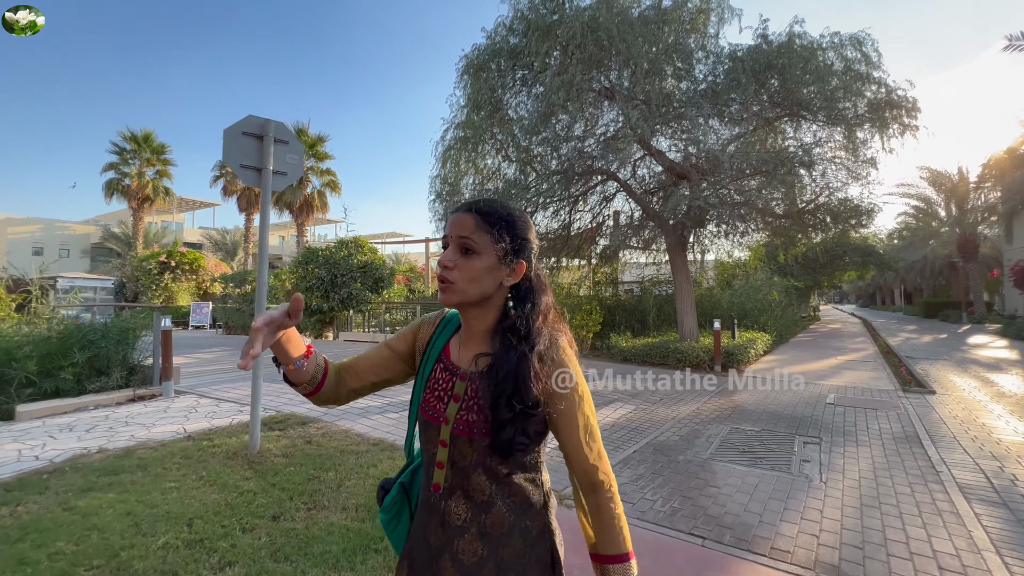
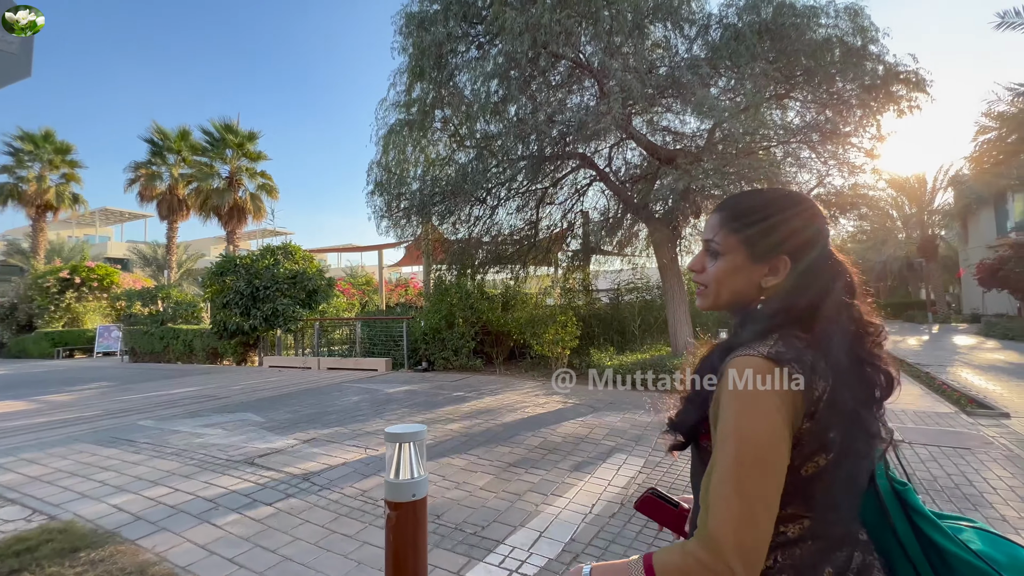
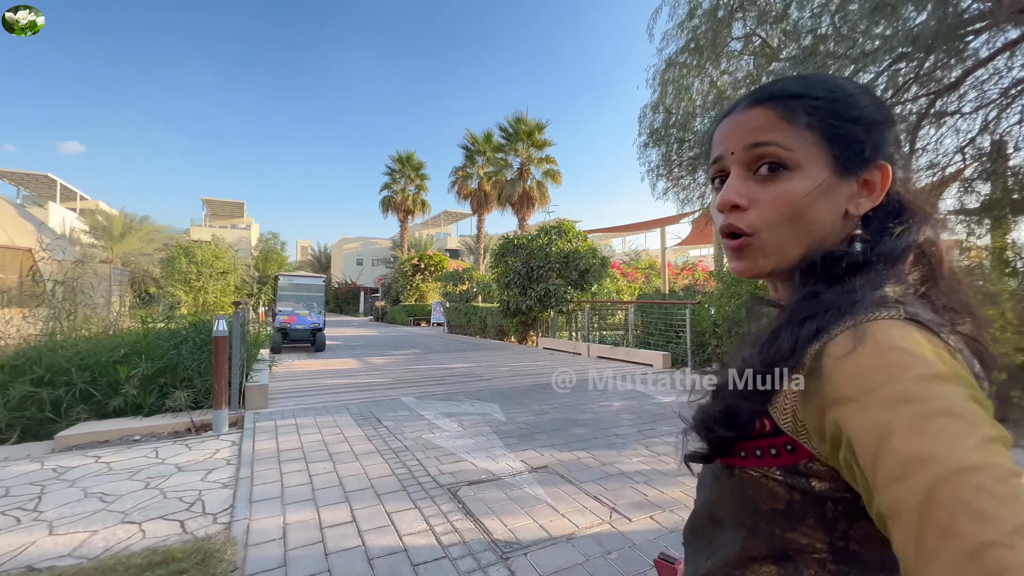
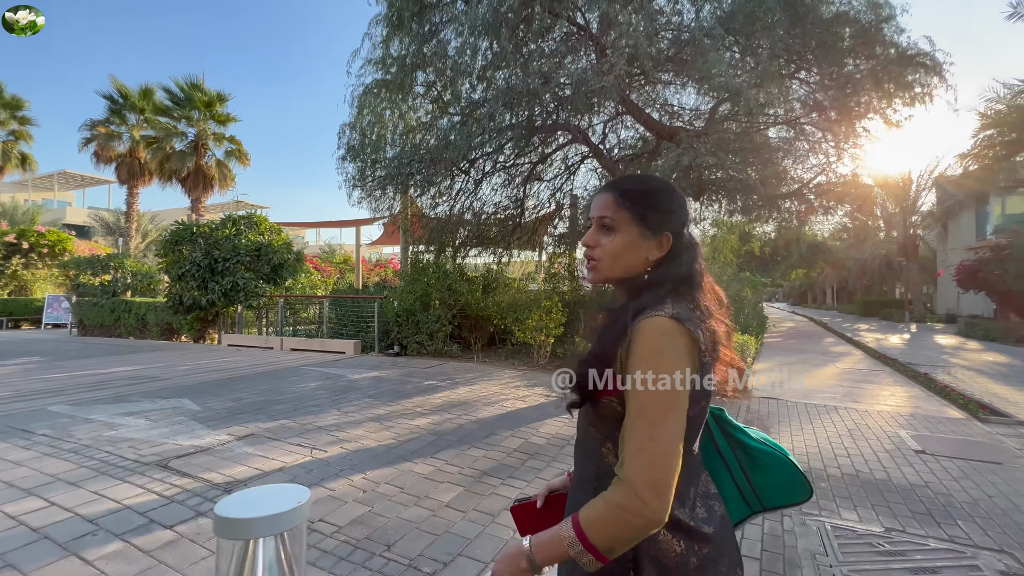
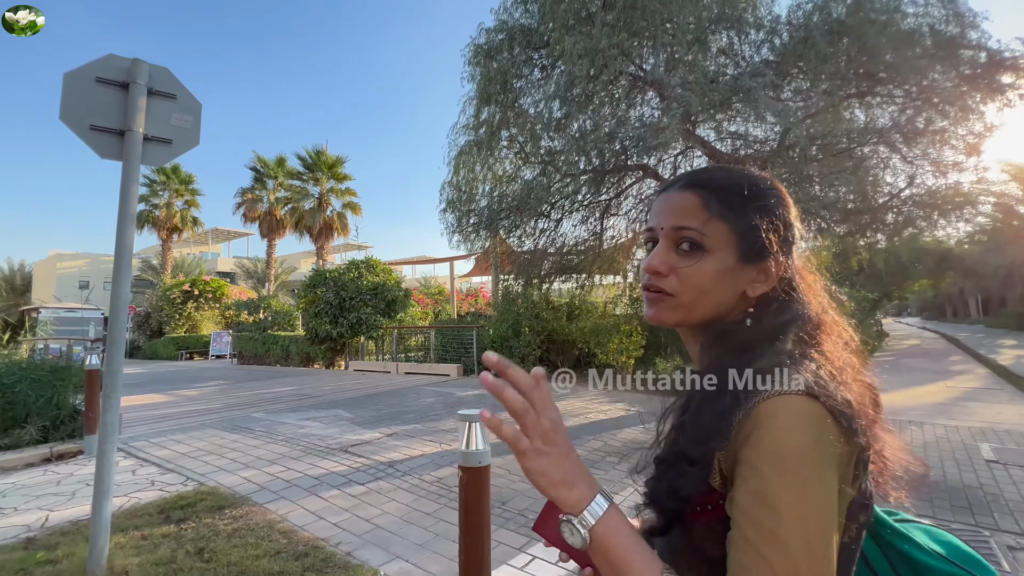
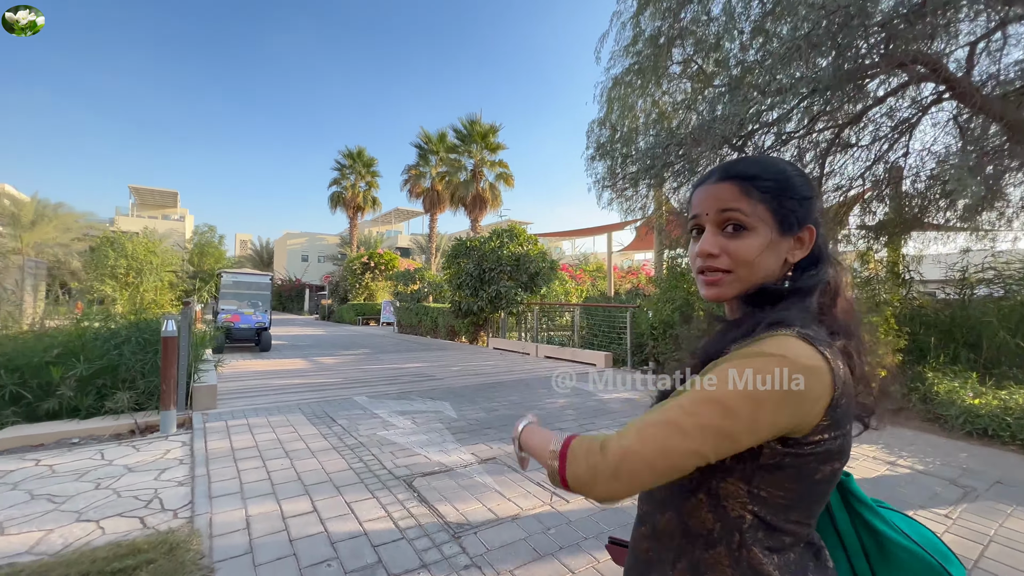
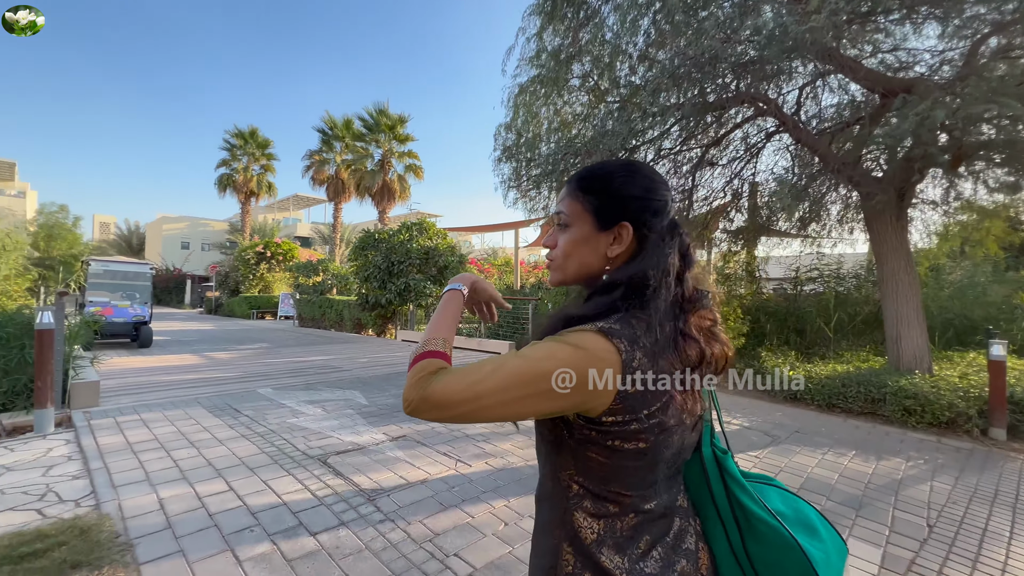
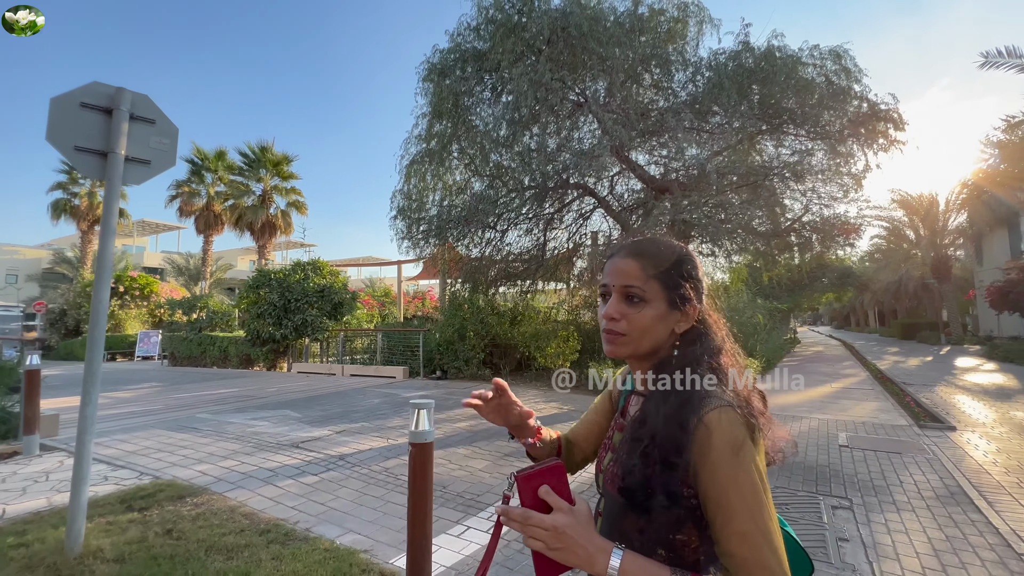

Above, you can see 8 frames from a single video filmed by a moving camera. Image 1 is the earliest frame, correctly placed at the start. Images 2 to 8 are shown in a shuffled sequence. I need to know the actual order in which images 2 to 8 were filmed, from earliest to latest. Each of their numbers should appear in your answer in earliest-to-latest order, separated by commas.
8, 5, 2, 4, 7, 6, 3
